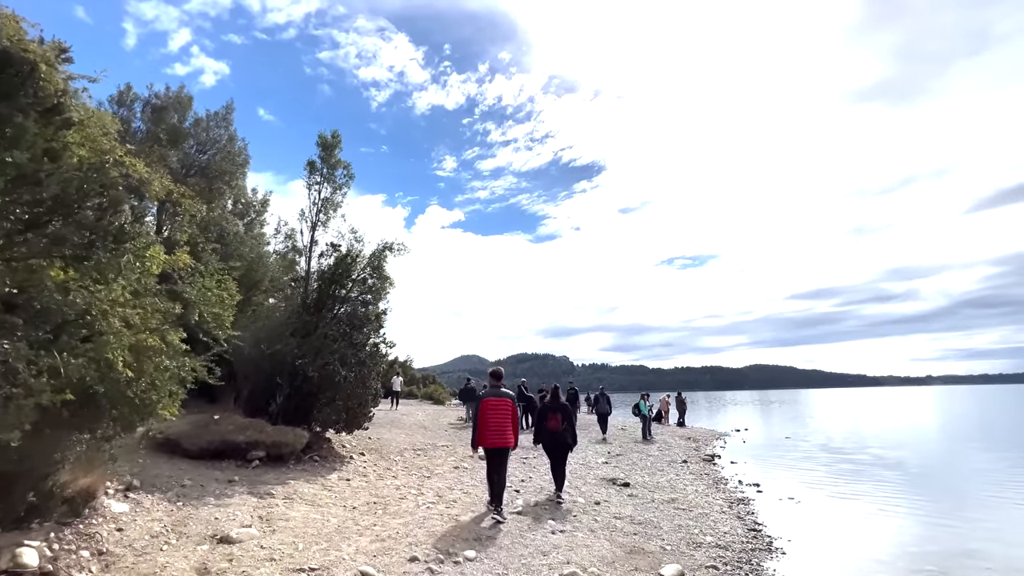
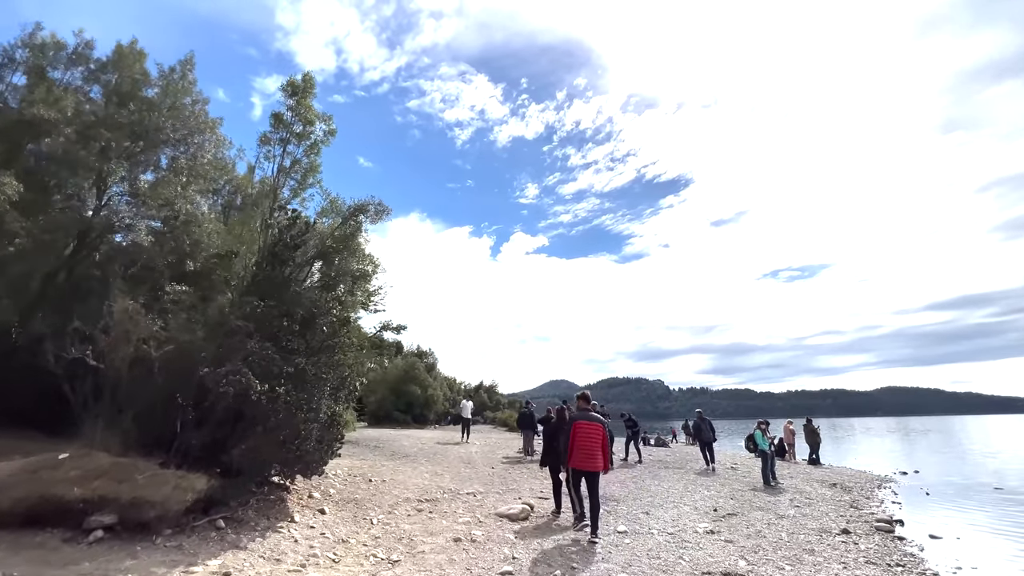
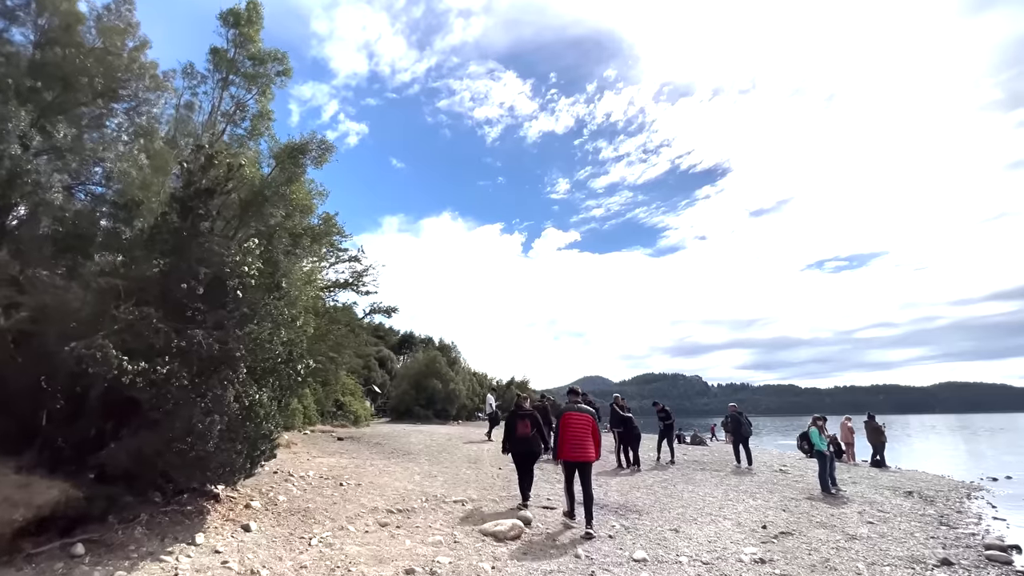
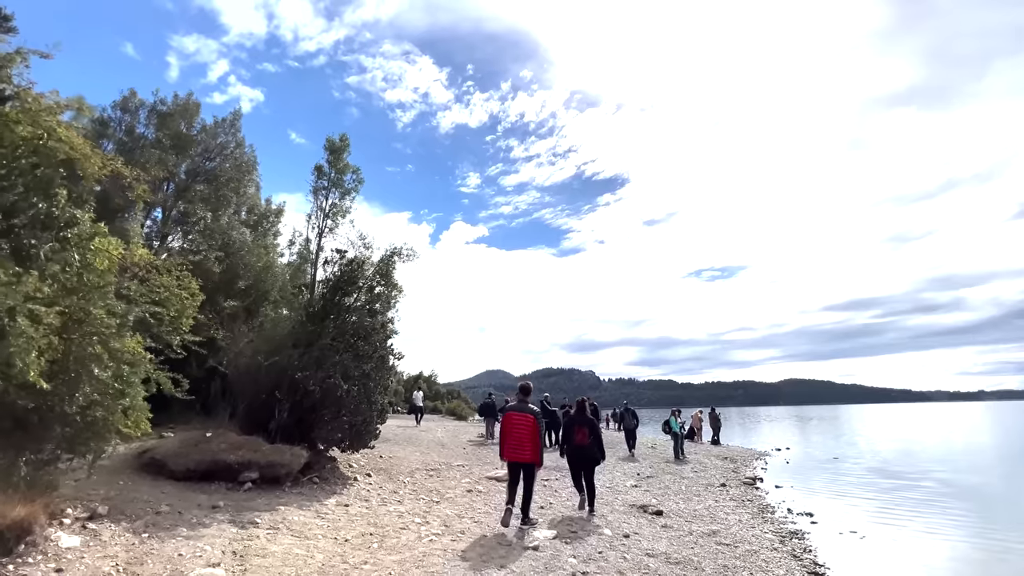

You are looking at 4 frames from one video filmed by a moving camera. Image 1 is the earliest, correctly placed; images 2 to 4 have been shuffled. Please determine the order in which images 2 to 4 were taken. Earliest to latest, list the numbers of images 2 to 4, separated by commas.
4, 2, 3
